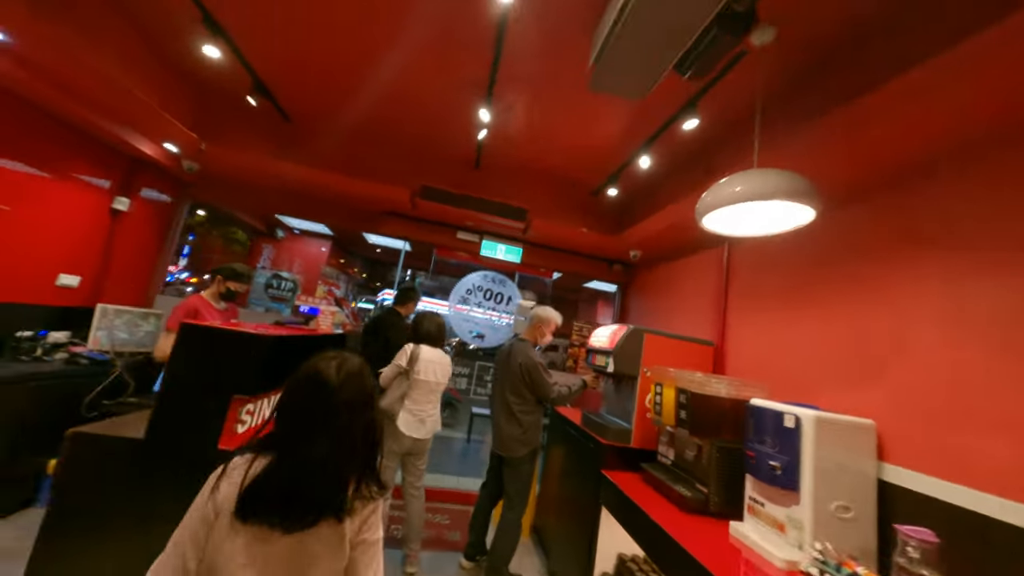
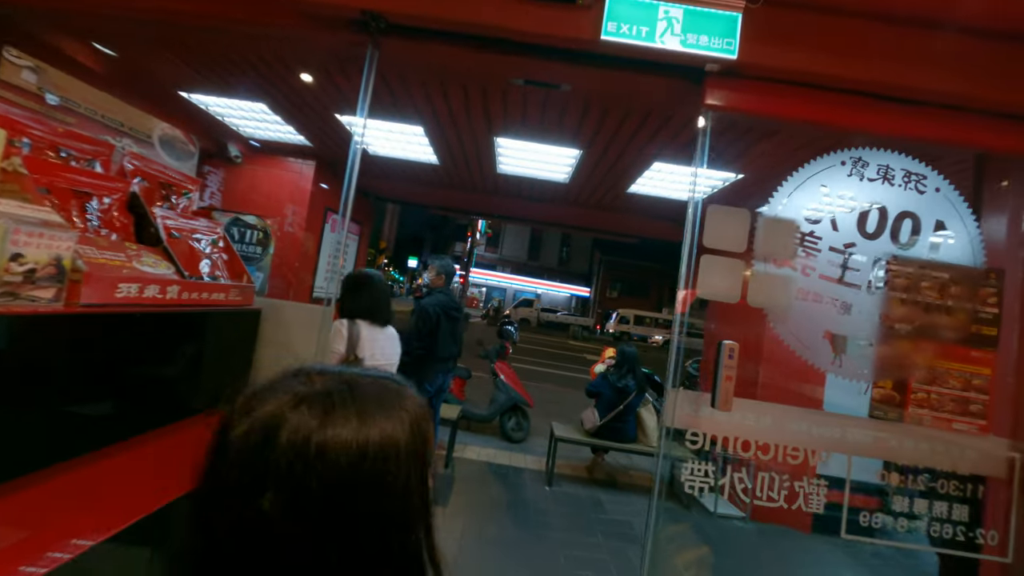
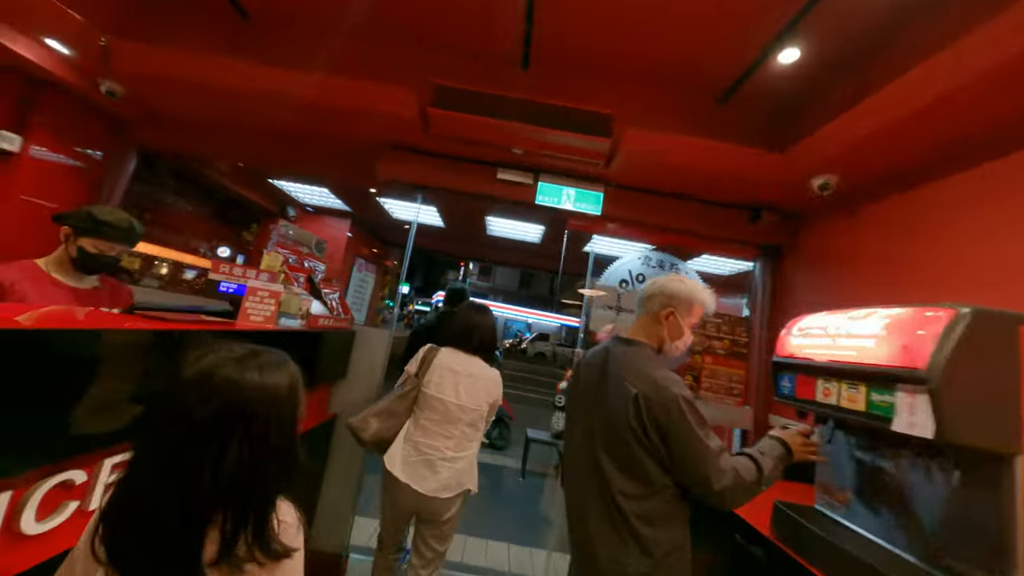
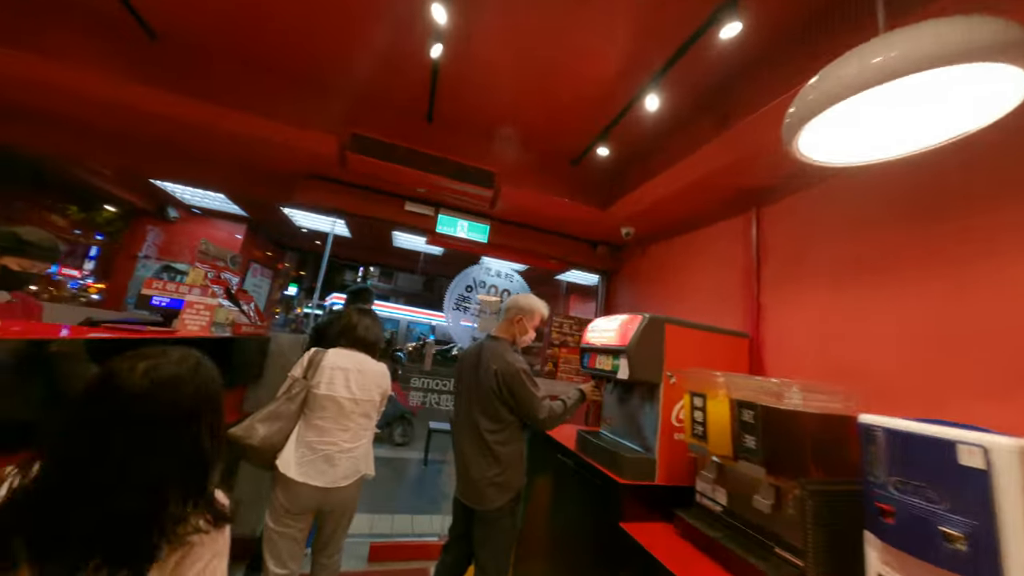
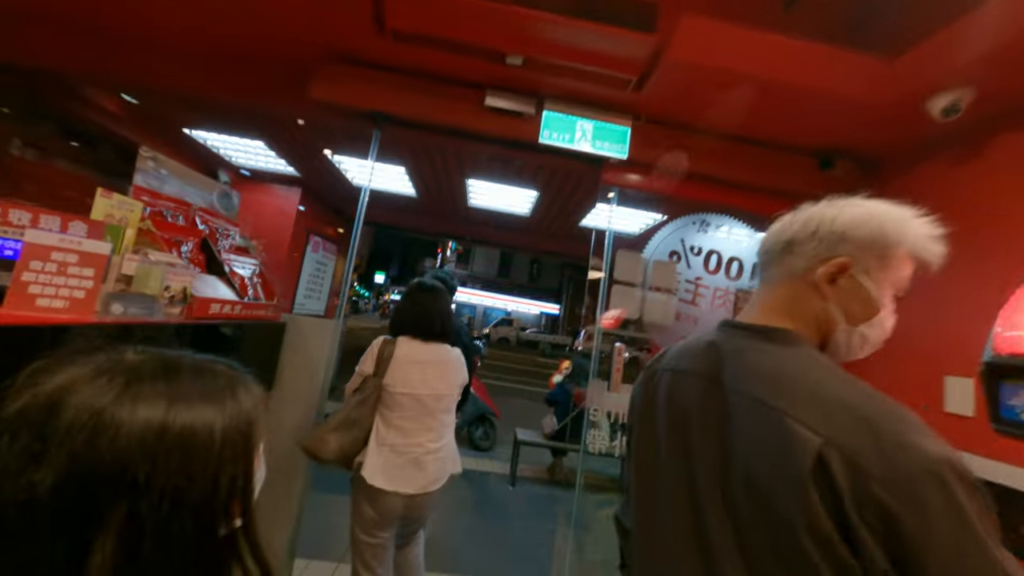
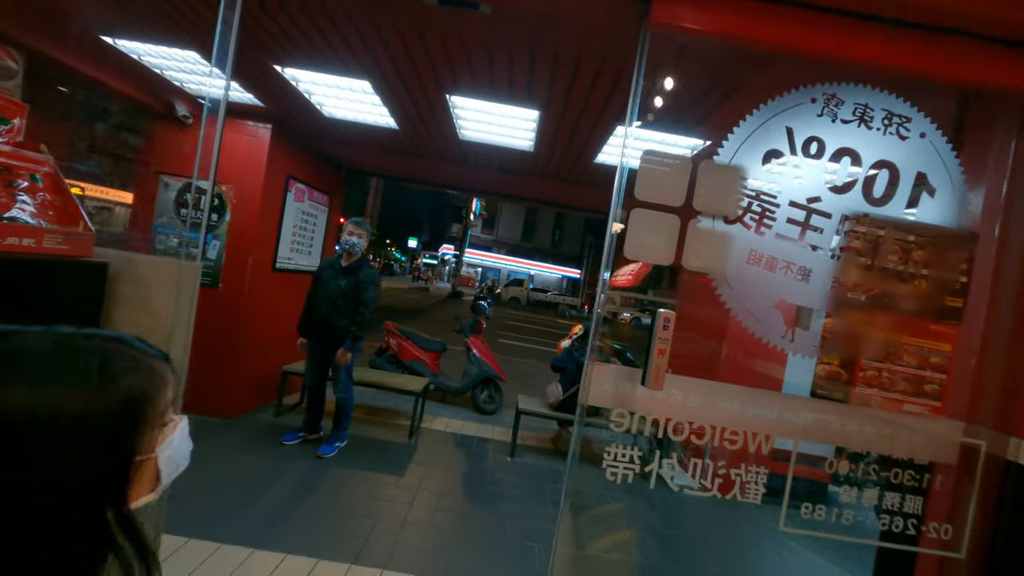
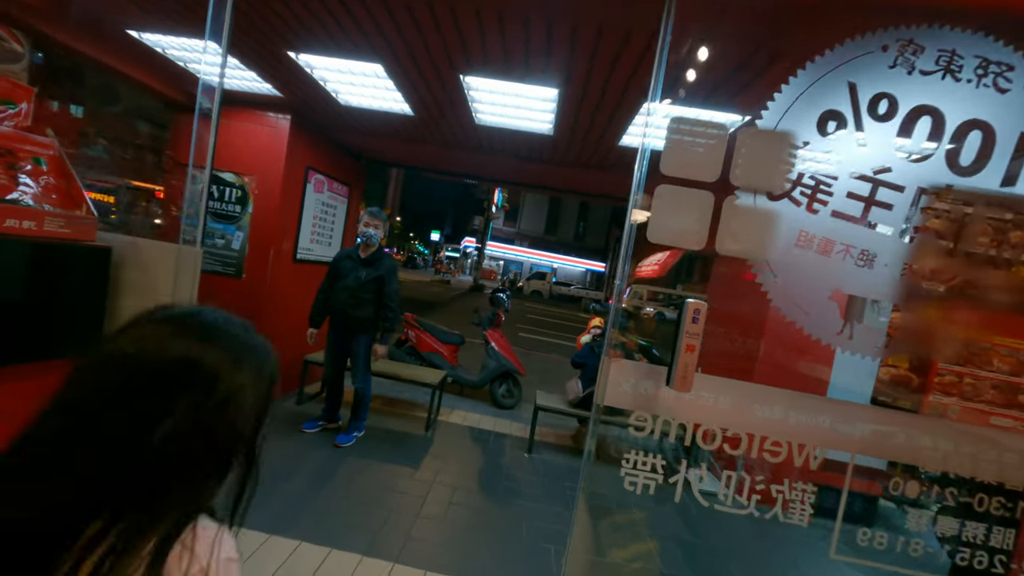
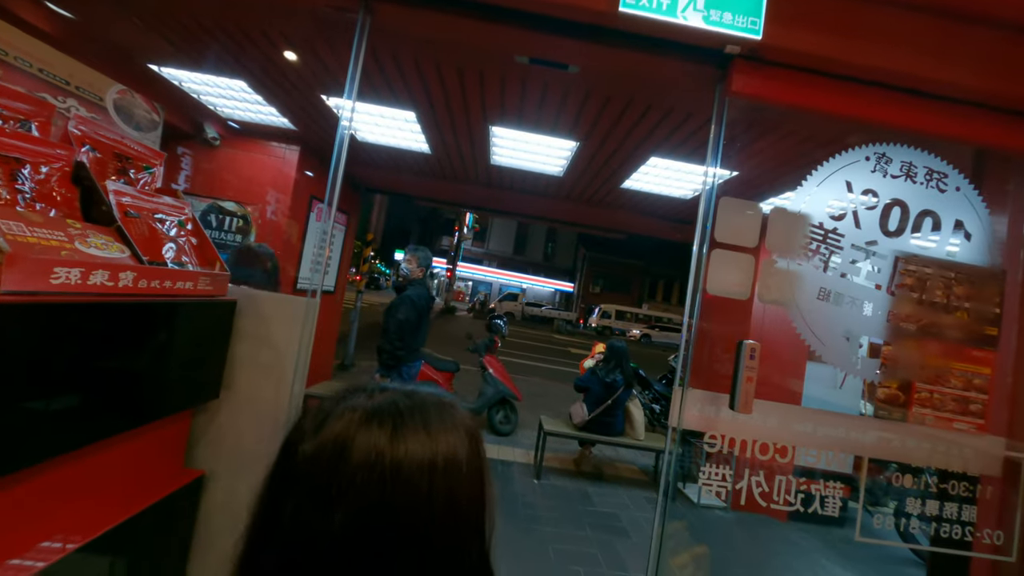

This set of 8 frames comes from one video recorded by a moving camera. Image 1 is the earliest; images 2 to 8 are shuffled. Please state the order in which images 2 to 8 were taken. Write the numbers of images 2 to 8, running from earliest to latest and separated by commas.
4, 3, 5, 2, 8, 6, 7
